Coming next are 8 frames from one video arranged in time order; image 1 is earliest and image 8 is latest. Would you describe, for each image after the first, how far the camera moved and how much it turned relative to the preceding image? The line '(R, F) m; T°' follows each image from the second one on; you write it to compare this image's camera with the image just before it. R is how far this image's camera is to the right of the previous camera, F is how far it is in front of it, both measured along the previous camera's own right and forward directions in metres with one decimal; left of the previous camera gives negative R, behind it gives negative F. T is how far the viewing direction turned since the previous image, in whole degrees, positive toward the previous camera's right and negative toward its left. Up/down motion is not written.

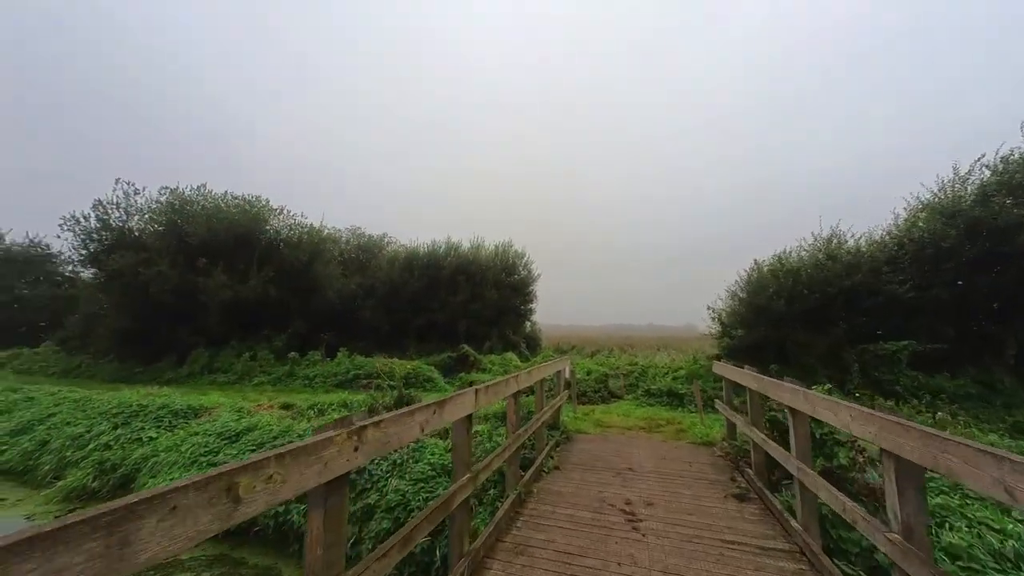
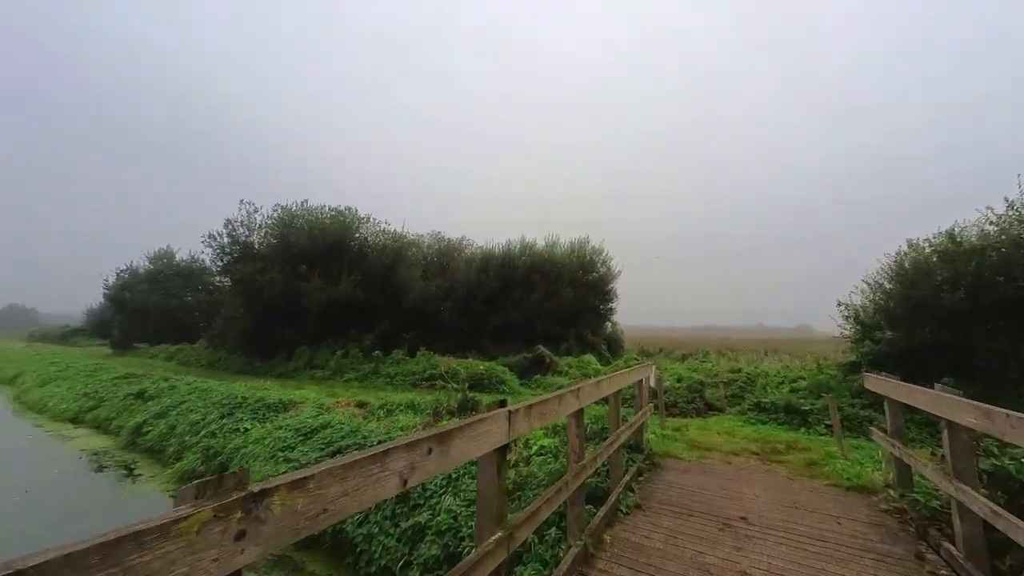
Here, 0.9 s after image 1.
(+0.2, +0.9) m; -13°
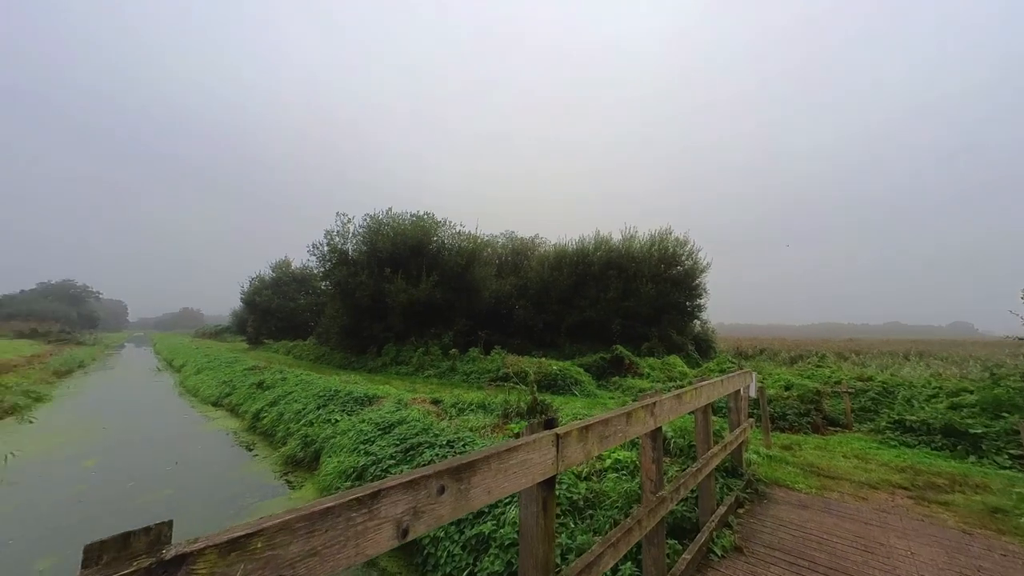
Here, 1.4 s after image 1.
(+0.1, +0.4) m; -12°
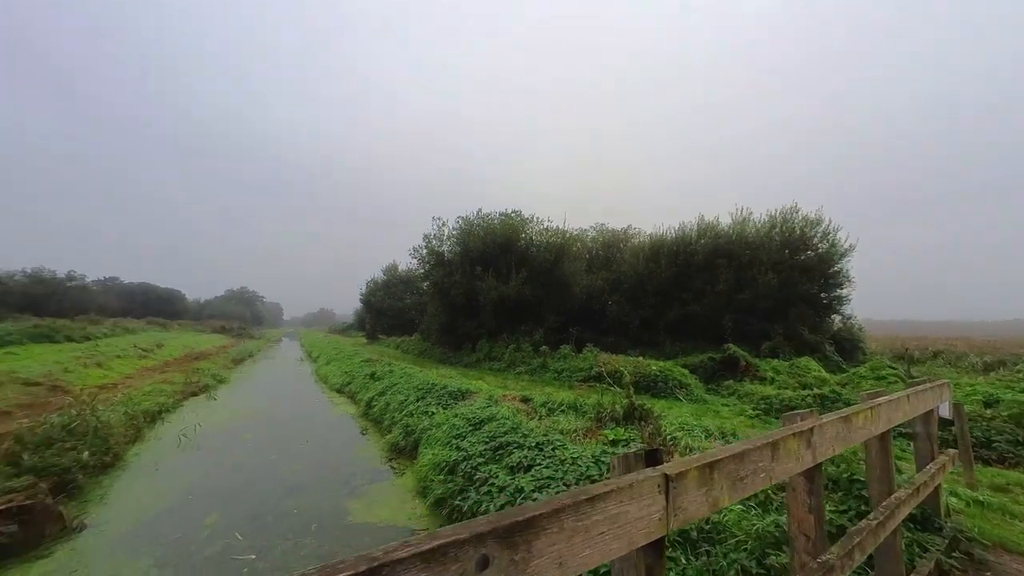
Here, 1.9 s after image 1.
(0.0, +0.5) m; -14°
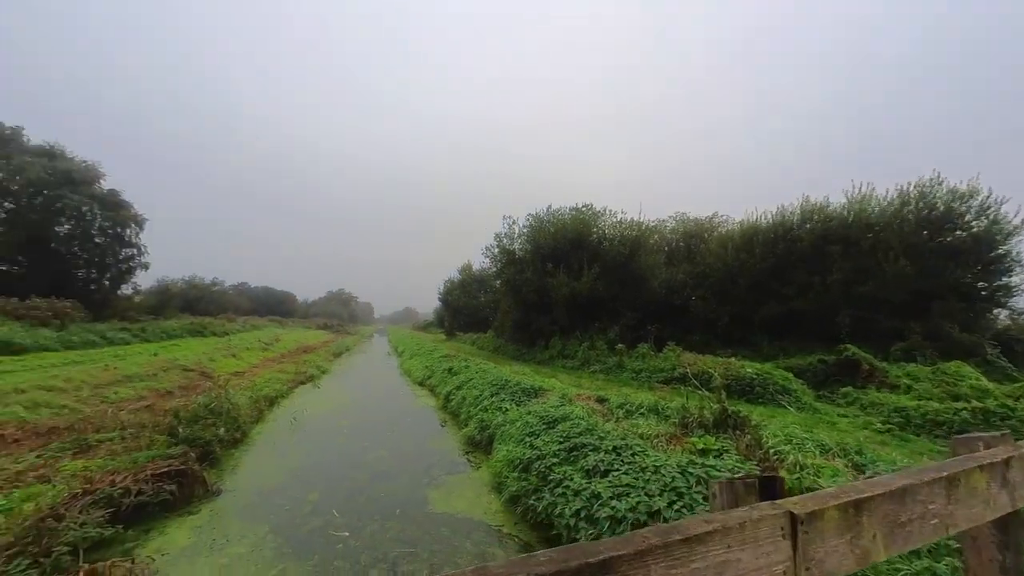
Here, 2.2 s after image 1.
(0.0, +0.2) m; -11°
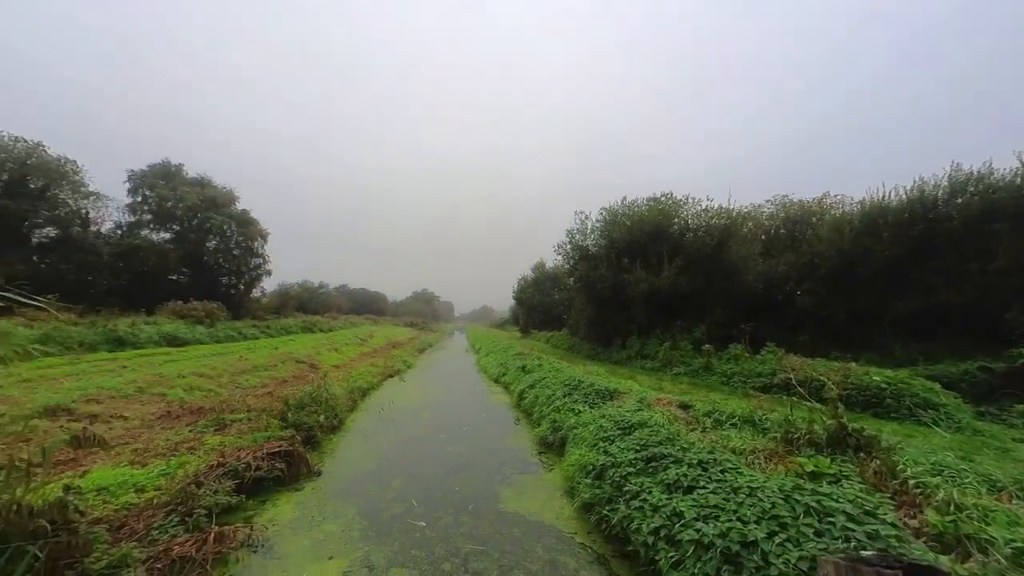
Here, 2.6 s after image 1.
(+0.1, +0.2) m; -12°
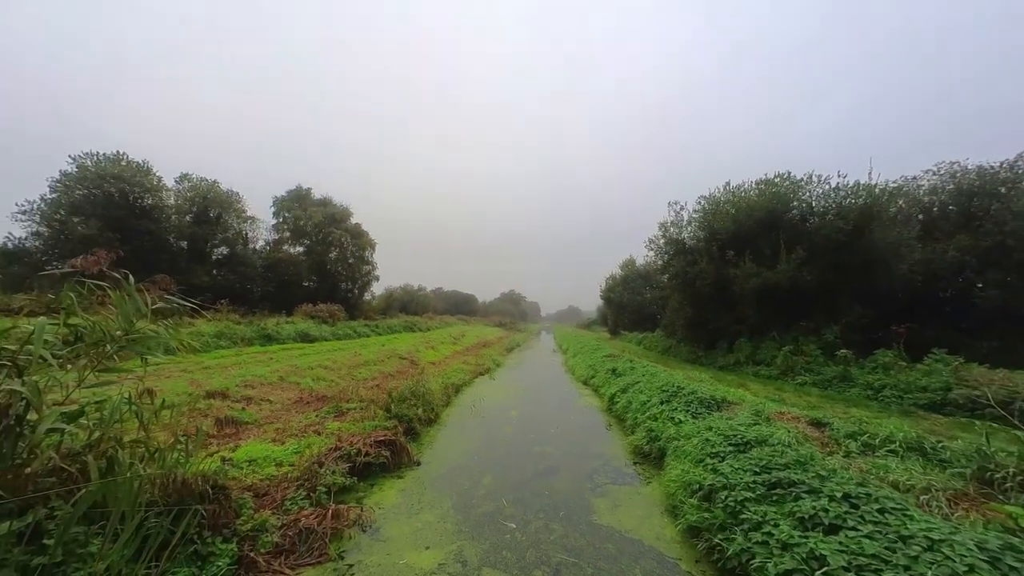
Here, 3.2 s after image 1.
(0.0, +0.2) m; -14°
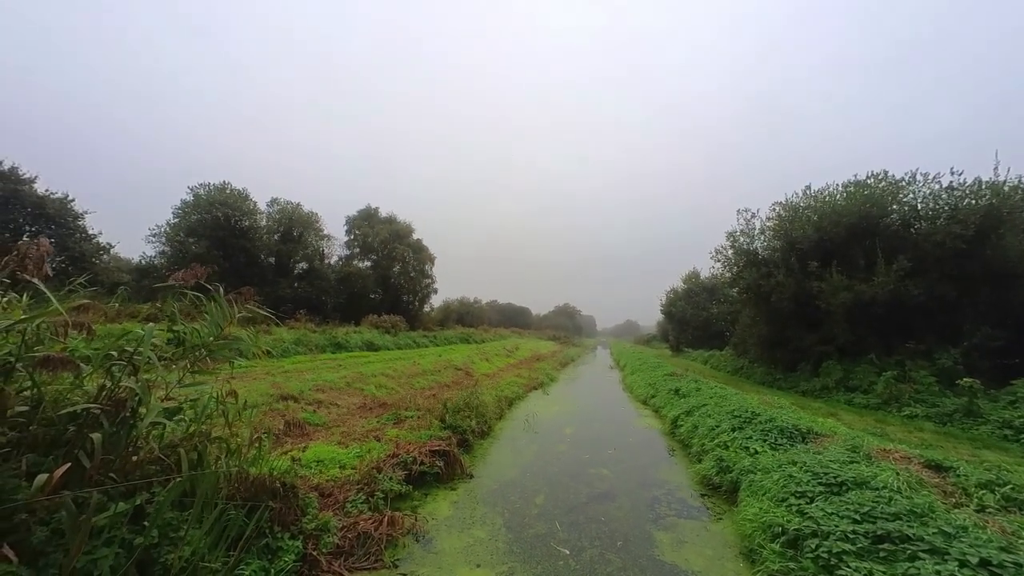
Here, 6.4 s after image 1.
(0.0, +0.1) m; -9°
